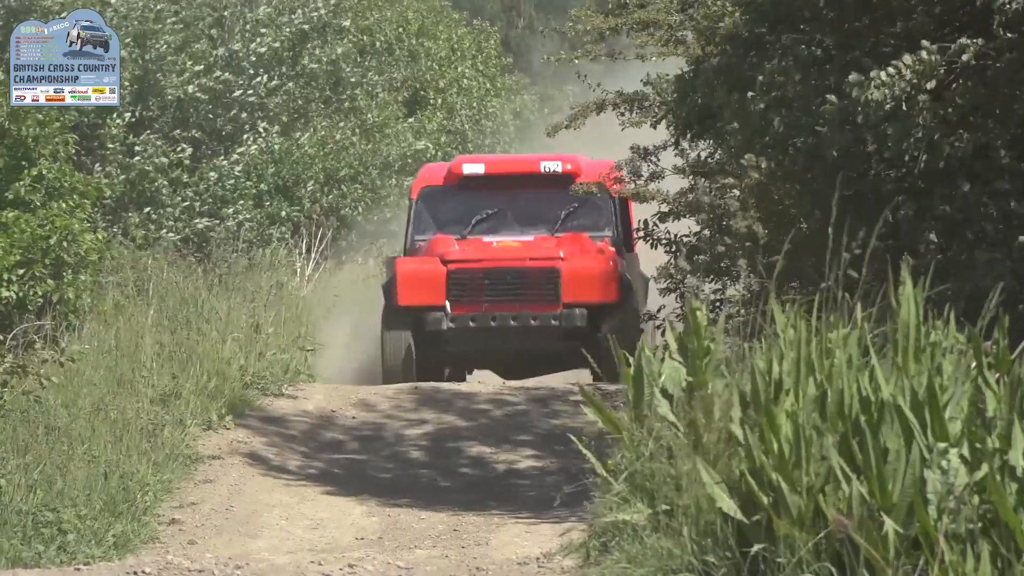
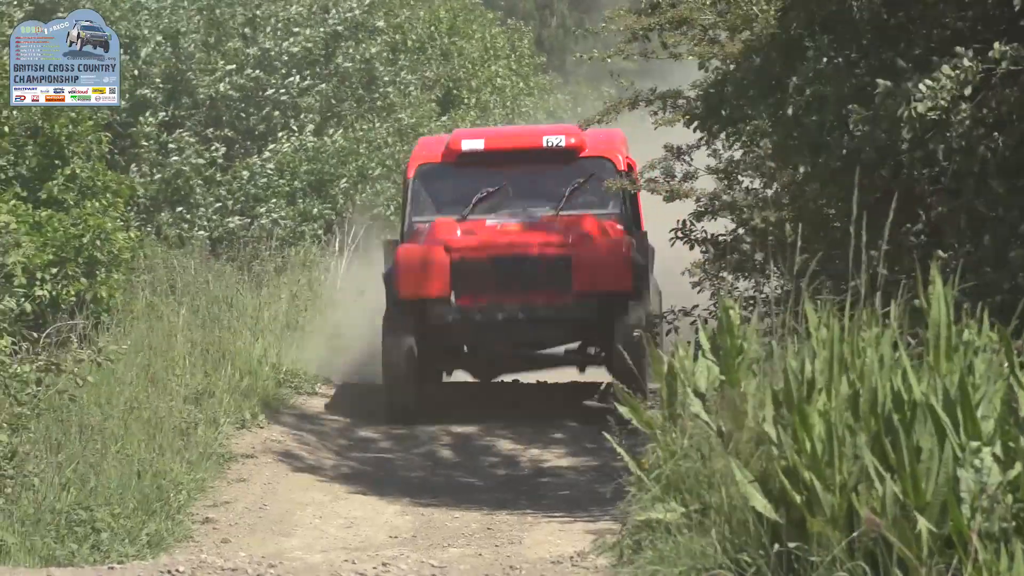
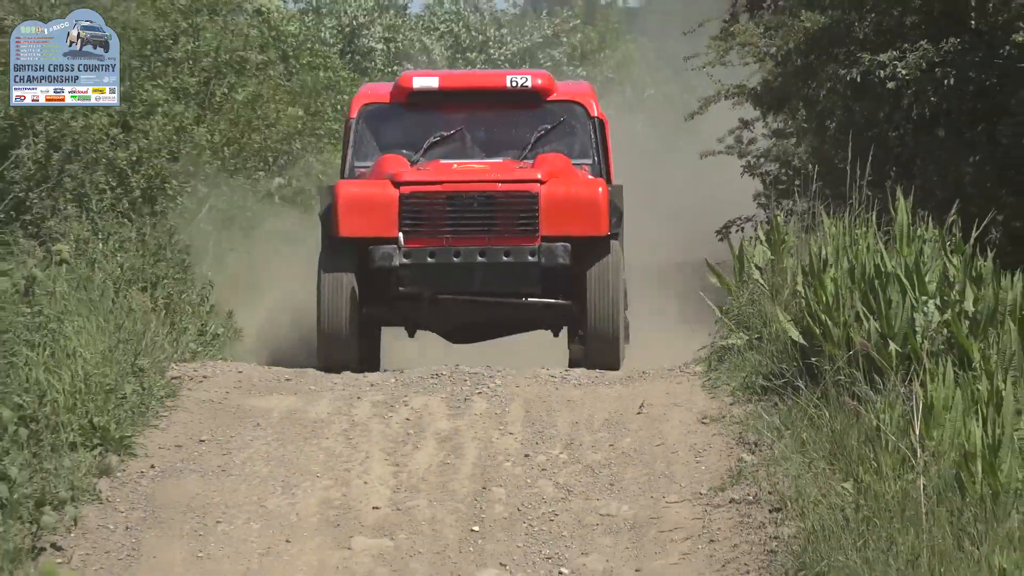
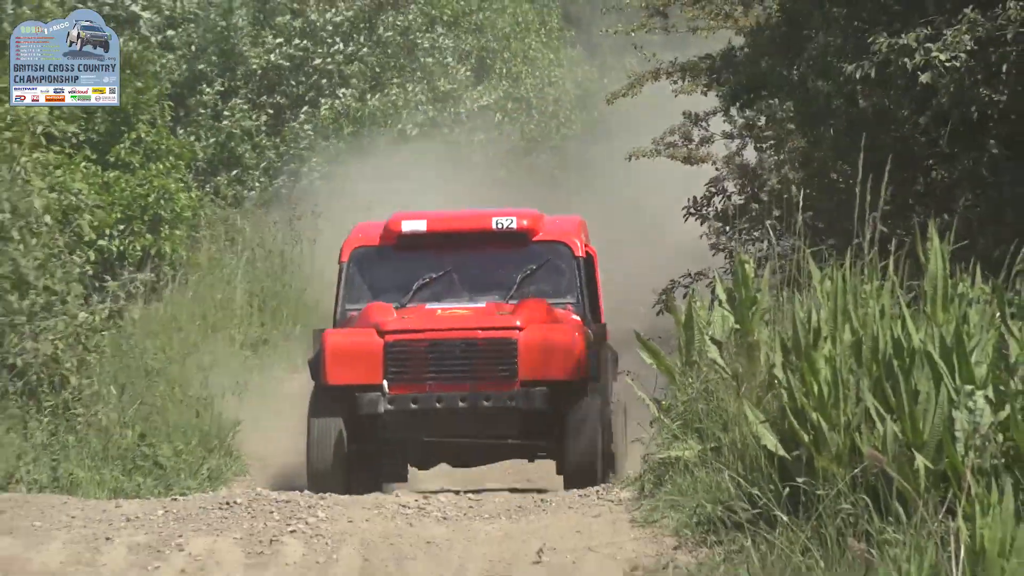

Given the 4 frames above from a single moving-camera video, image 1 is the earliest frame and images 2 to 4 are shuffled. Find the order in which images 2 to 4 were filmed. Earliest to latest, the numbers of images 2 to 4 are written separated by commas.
2, 4, 3
